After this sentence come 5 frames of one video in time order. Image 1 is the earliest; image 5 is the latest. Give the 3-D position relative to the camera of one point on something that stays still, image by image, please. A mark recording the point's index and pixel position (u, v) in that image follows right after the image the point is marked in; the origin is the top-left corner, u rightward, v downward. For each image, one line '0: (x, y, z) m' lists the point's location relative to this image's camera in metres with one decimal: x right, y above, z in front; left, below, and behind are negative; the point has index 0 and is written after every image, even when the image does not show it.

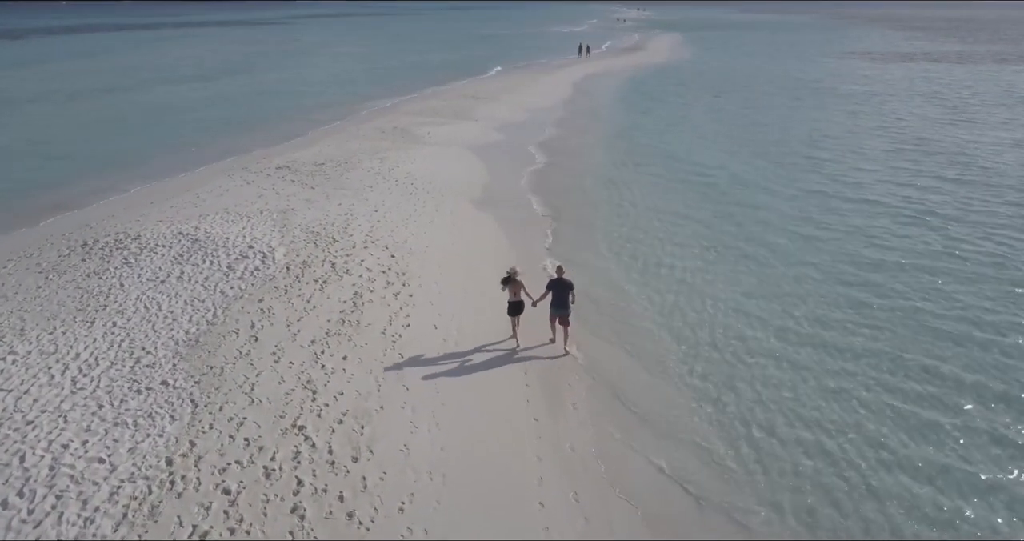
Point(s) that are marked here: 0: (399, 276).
0: (-2.6, -0.1, +14.1) m
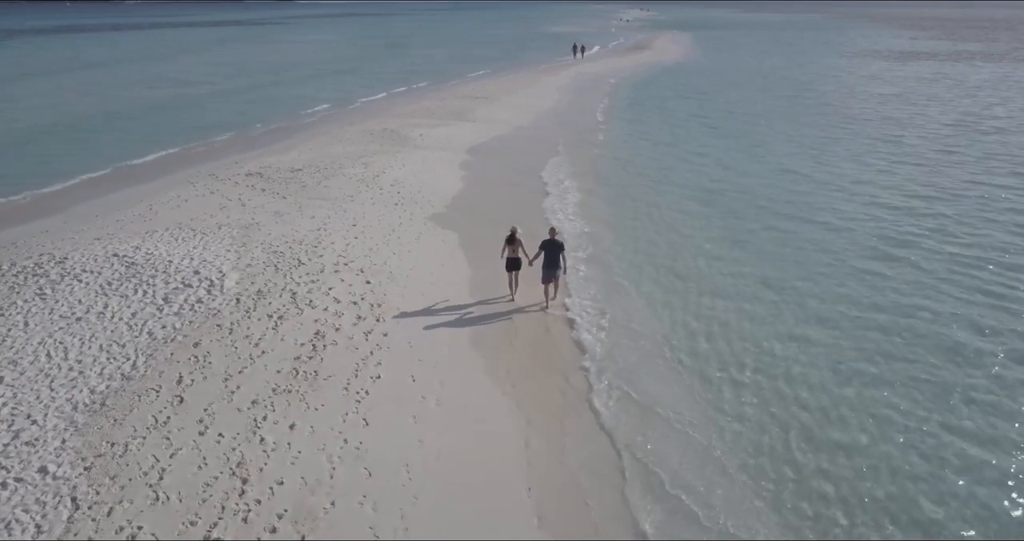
0: (-2.6, -0.7, +11.6) m
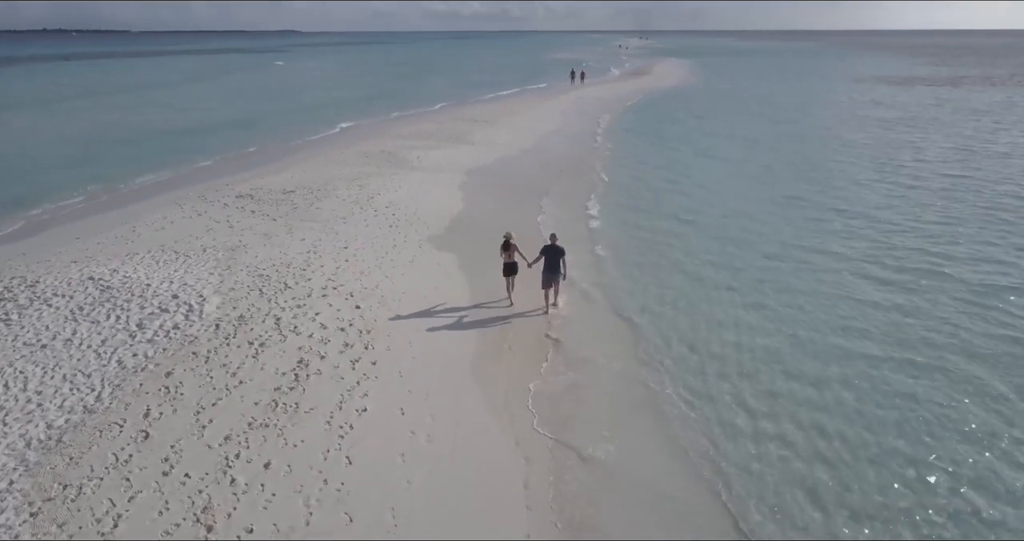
0: (-2.6, -1.1, +10.8) m
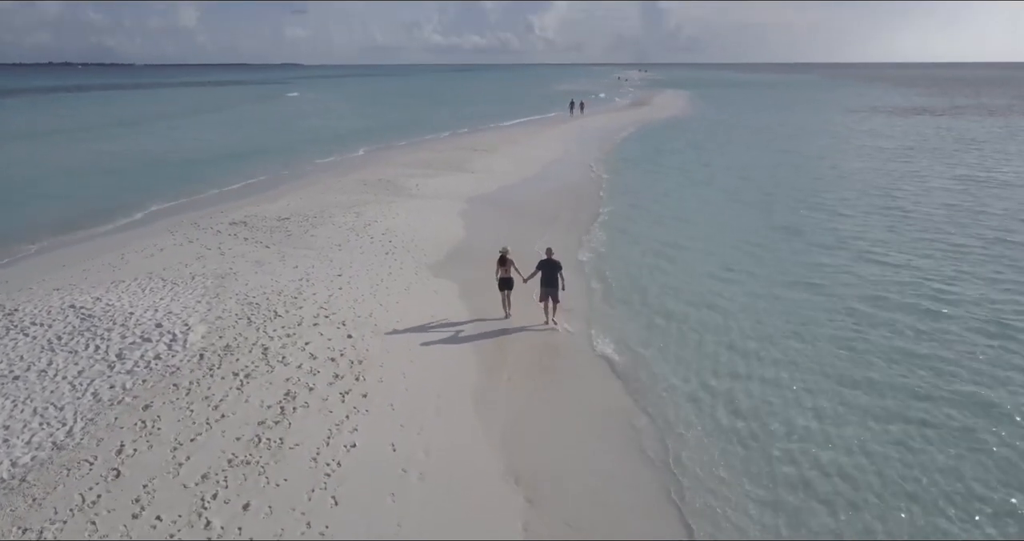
0: (-2.7, -1.6, +10.3) m
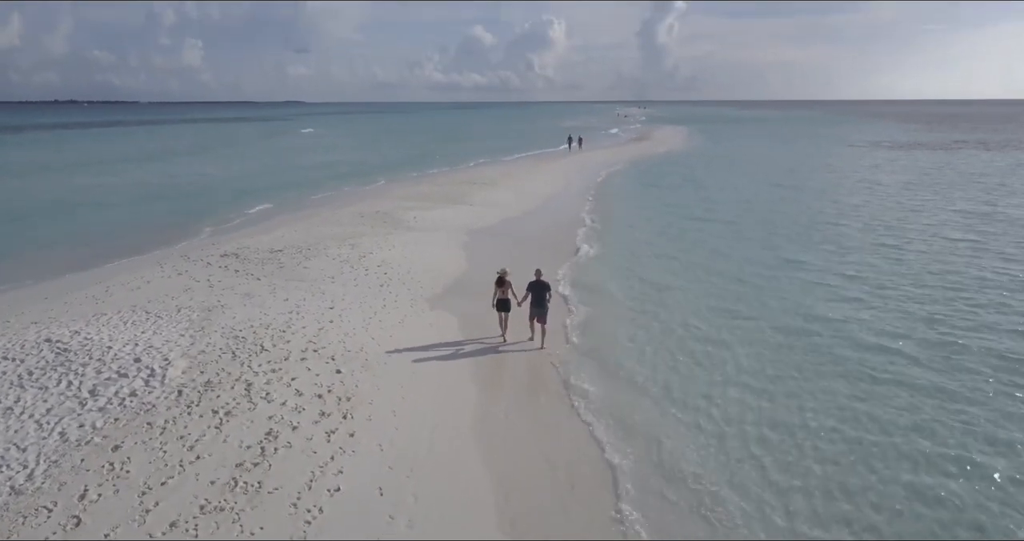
0: (-2.7, -2.1, +9.8) m
